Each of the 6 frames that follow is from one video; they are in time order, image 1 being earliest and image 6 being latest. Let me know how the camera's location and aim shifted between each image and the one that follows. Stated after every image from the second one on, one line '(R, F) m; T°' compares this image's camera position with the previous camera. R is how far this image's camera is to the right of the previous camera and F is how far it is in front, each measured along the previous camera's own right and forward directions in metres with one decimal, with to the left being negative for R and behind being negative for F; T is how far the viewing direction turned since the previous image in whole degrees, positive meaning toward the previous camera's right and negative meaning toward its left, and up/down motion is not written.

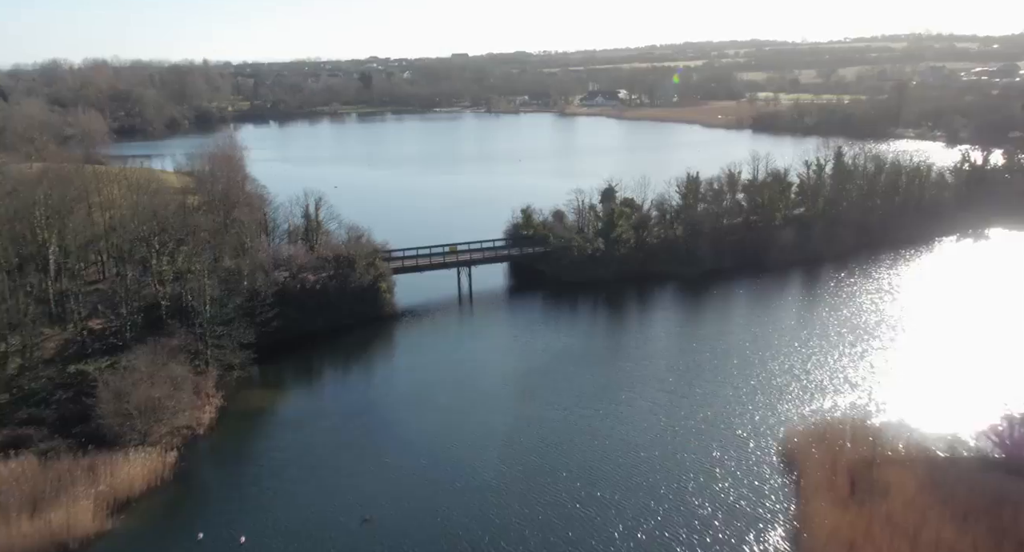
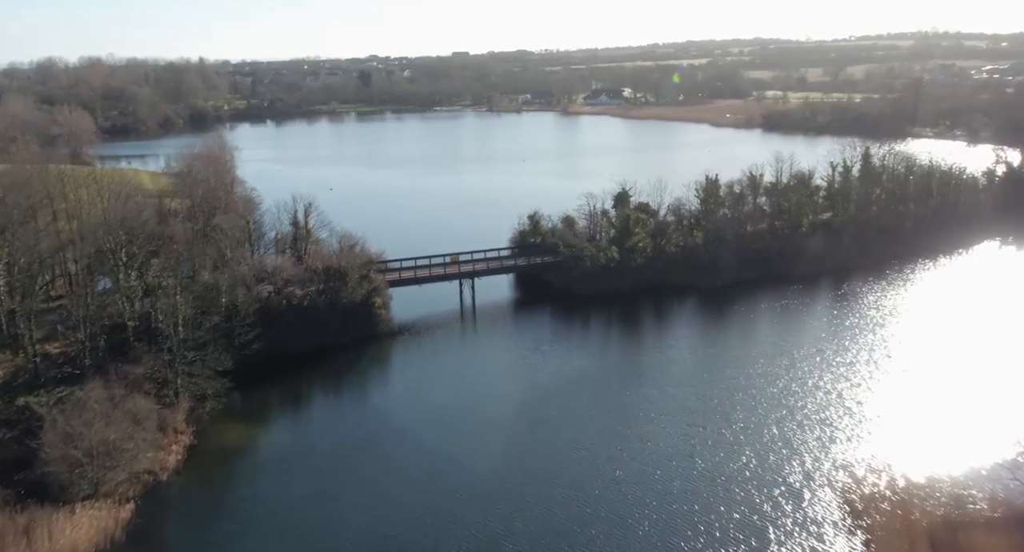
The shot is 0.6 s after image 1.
(-0.3, +3.6) m; 0°
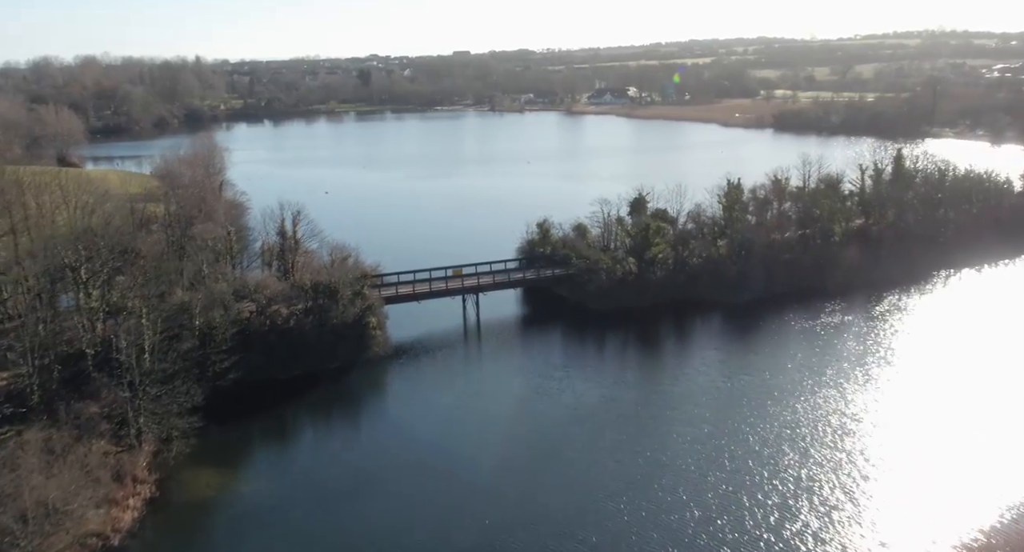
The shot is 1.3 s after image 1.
(-0.3, +3.5) m; 0°
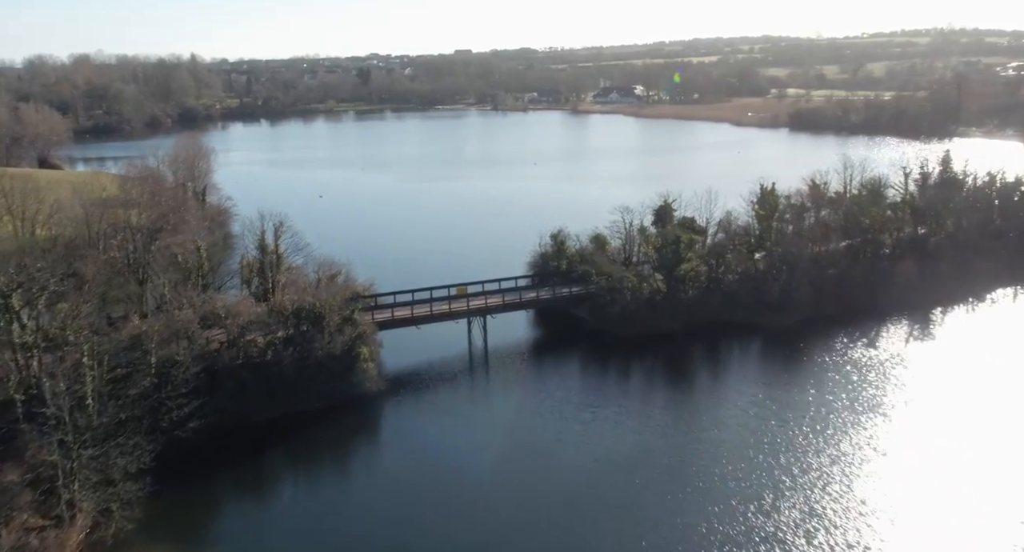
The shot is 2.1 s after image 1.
(-0.4, +4.5) m; 0°
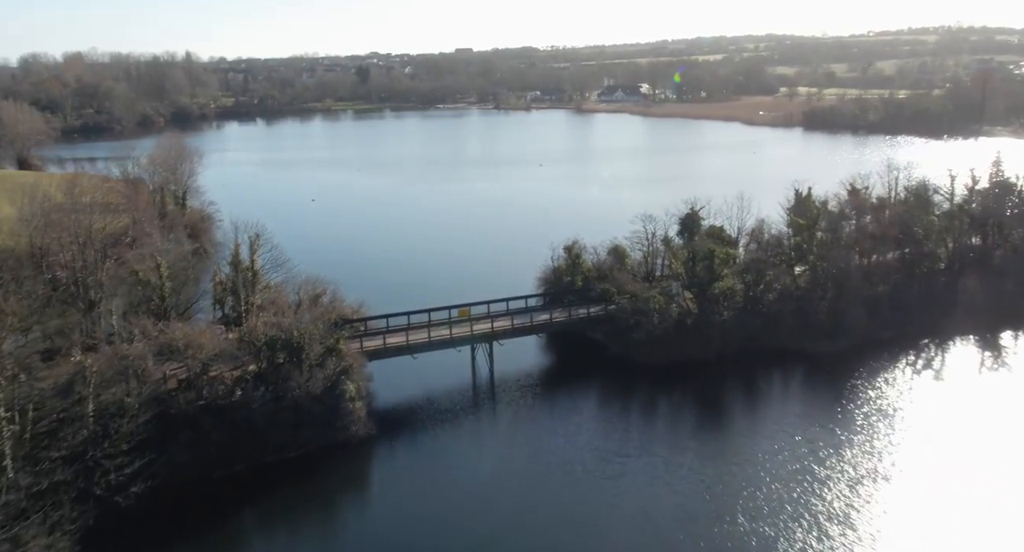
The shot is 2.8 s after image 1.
(-0.3, +4.1) m; 0°
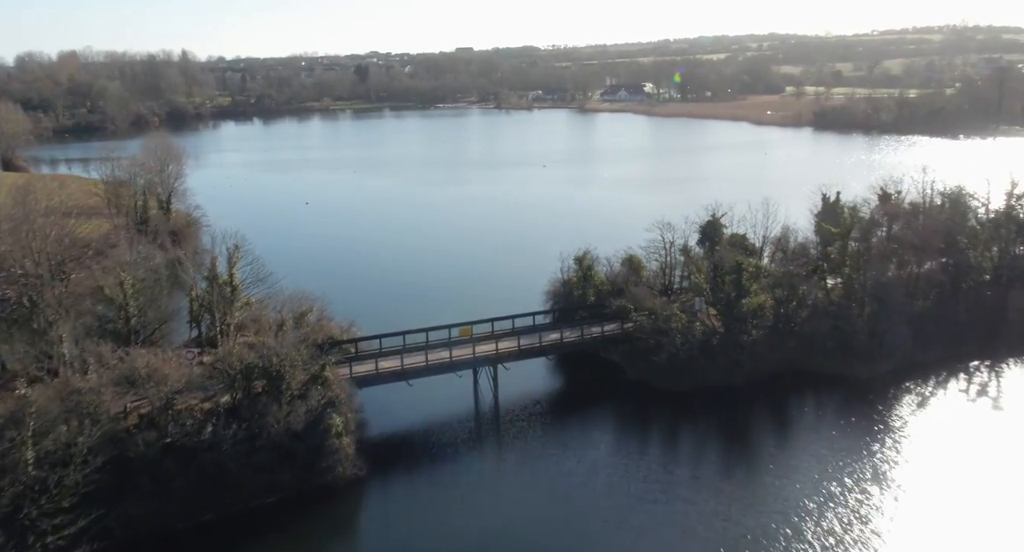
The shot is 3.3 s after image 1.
(-0.2, +2.7) m; 0°
